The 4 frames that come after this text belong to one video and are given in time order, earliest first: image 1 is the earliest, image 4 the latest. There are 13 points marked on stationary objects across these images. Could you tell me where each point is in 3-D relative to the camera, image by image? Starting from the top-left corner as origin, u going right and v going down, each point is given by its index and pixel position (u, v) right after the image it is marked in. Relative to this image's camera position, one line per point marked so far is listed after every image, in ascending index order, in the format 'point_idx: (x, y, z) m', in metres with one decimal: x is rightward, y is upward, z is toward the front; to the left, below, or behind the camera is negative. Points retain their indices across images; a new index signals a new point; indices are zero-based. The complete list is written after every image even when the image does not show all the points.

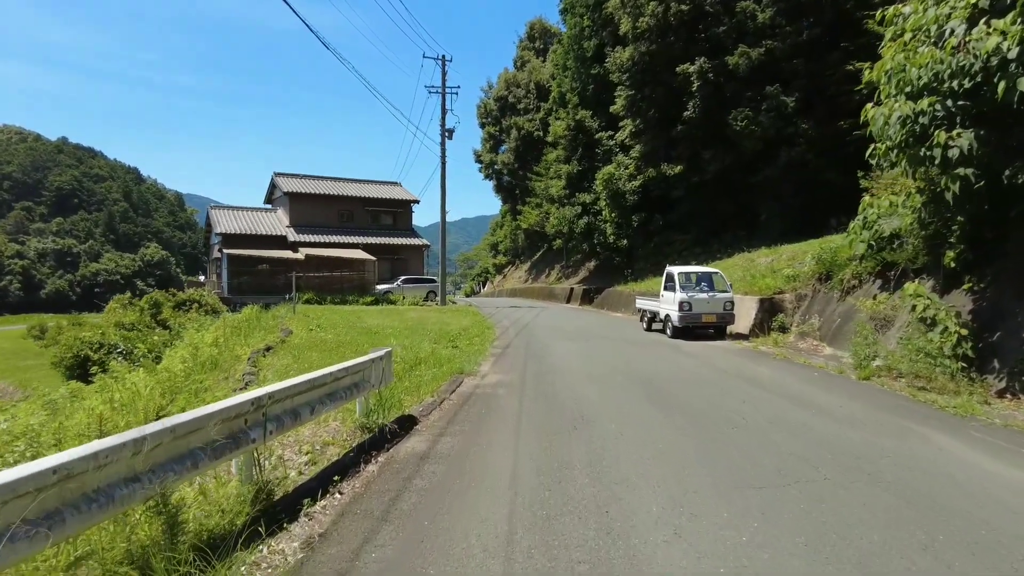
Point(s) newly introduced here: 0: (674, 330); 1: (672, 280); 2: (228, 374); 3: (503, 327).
0: (+3.9, -1.0, +15.7) m
1: (+4.0, +0.2, +16.2) m
2: (-4.5, -1.4, +10.3) m
3: (-0.3, -1.1, +19.0) m
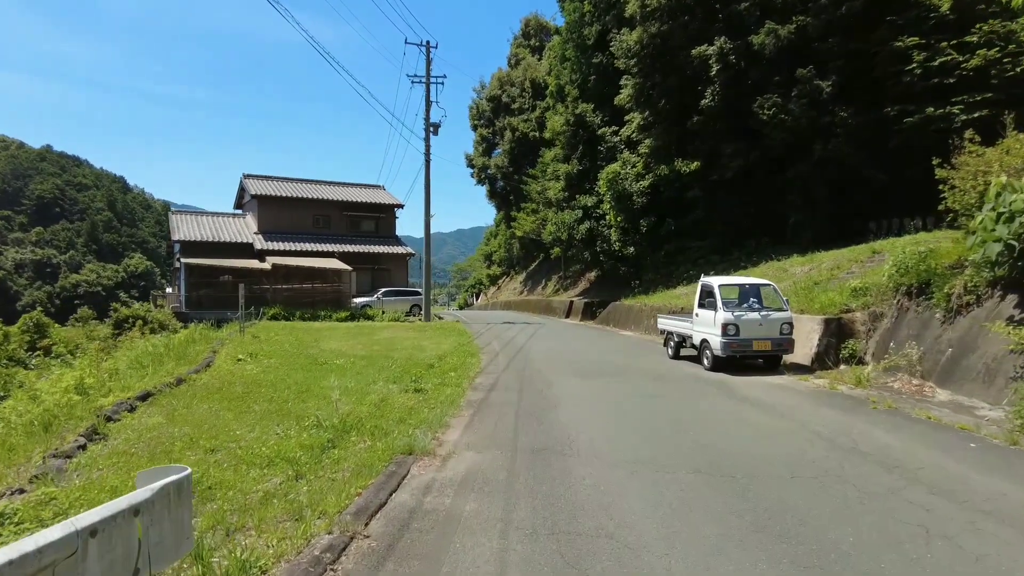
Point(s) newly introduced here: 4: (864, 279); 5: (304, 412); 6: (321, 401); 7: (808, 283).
0: (+3.7, -1.3, +11.9) m
1: (+3.8, -0.1, +12.6) m
2: (-4.7, -1.6, +6.5) m
3: (-0.5, -1.5, +15.2) m
4: (+7.4, +0.2, +13.6) m
5: (-2.5, -1.5, +7.7) m
6: (-2.5, -1.5, +8.4) m
7: (+7.6, +0.1, +16.6) m
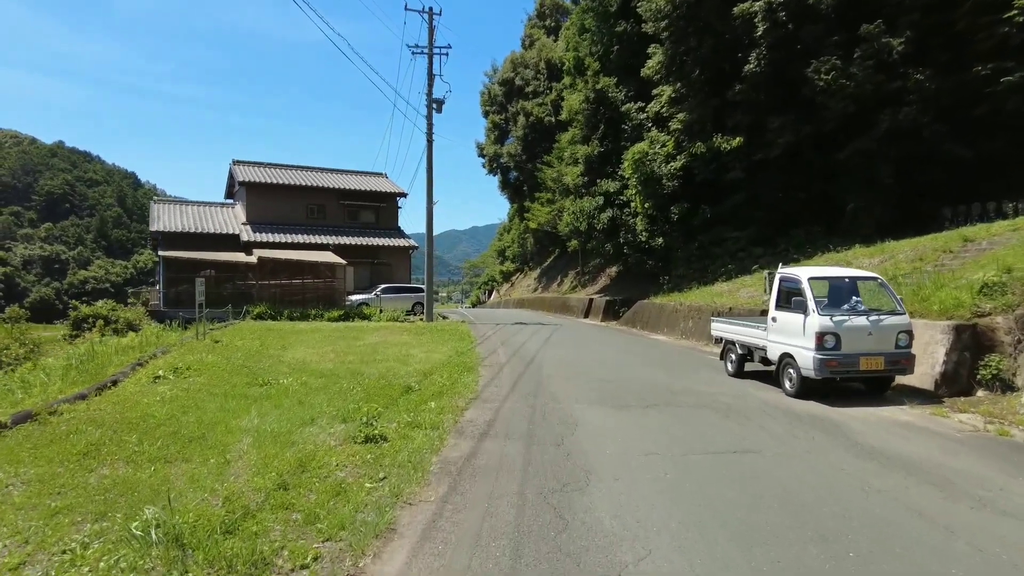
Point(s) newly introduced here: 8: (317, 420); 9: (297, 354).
0: (+3.8, -1.2, +8.6) m
1: (+3.9, 0.0, +9.2) m
2: (-4.7, -1.5, +3.3) m
3: (-0.3, -1.4, +12.0) m
4: (+7.5, +0.3, +10.2) m
5: (-2.5, -1.4, +4.5) m
6: (-2.5, -1.4, +5.2) m
7: (+7.8, +0.2, +13.1) m
8: (-2.1, -1.4, +7.0) m
9: (-4.4, -1.3, +13.3) m
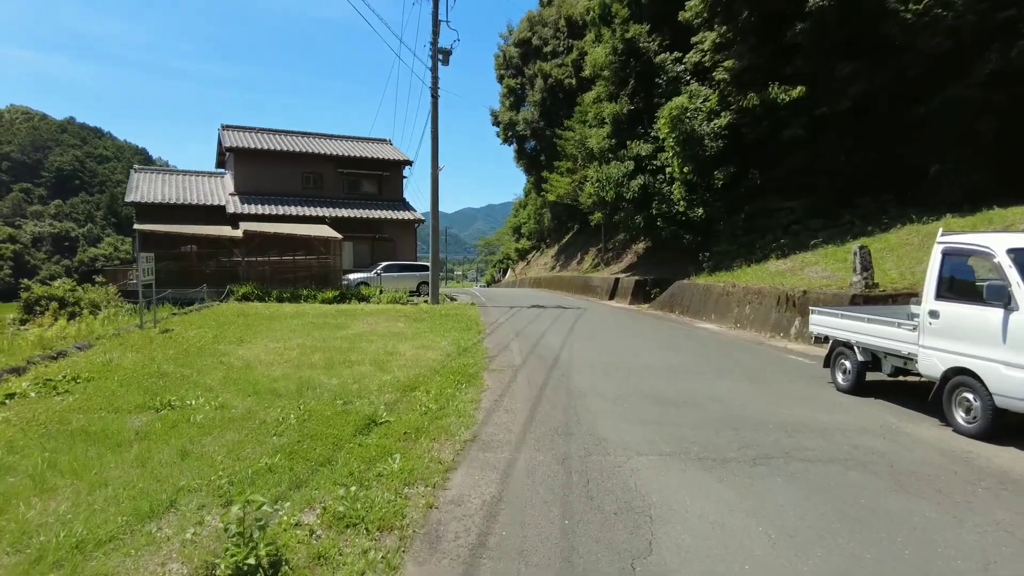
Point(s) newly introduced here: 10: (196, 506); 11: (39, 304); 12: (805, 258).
0: (+3.9, -1.1, +5.3) m
1: (+4.1, +0.2, +5.9) m
2: (-4.7, -1.5, +0.3) m
3: (-0.1, -1.1, +8.8) m
4: (+7.7, +0.5, +6.8) m
5: (-2.4, -1.4, +1.4) m
6: (-2.4, -1.3, +2.1) m
7: (+8.1, +0.5, +9.7) m
8: (-2.0, -1.3, +3.9) m
9: (-4.1, -1.0, +10.2) m
10: (-1.9, -1.3, +3.9) m
11: (-13.9, -0.5, +19.1) m
12: (+7.5, +0.8, +16.6) m
